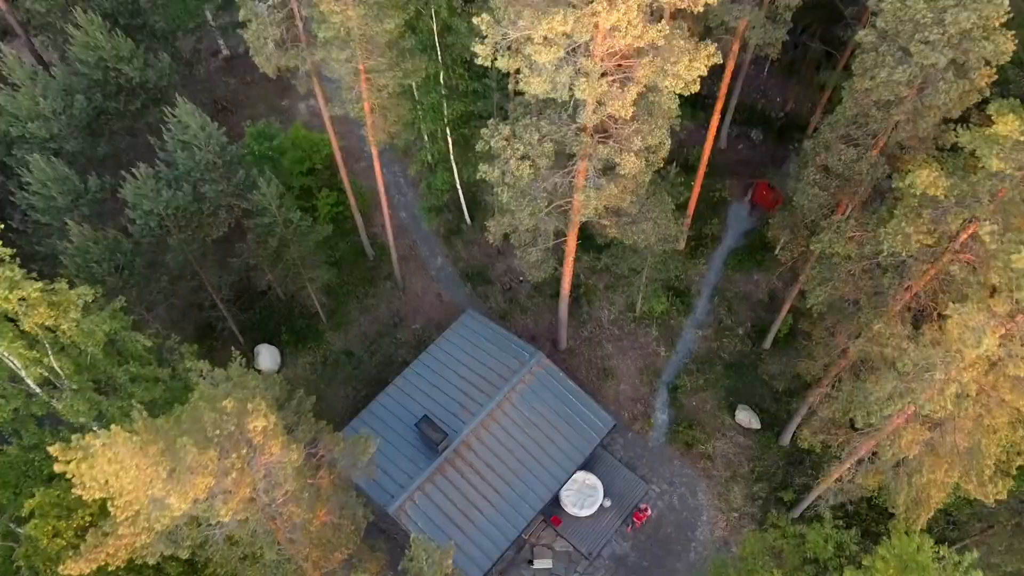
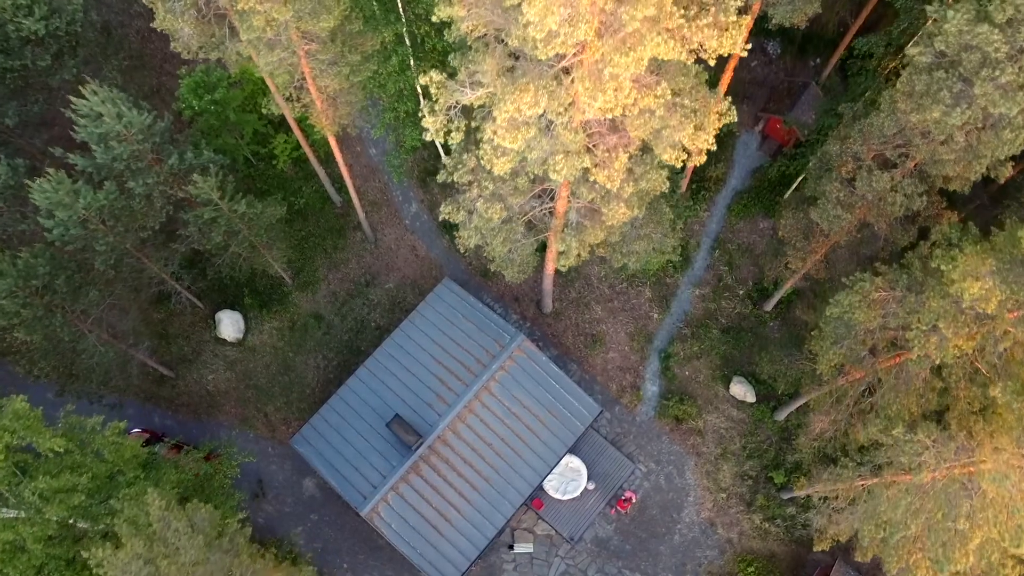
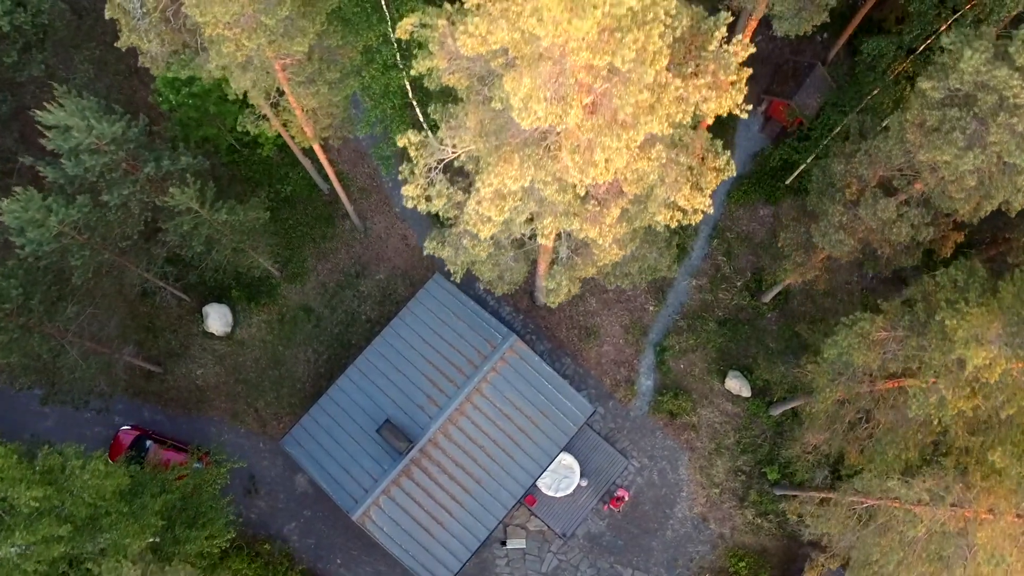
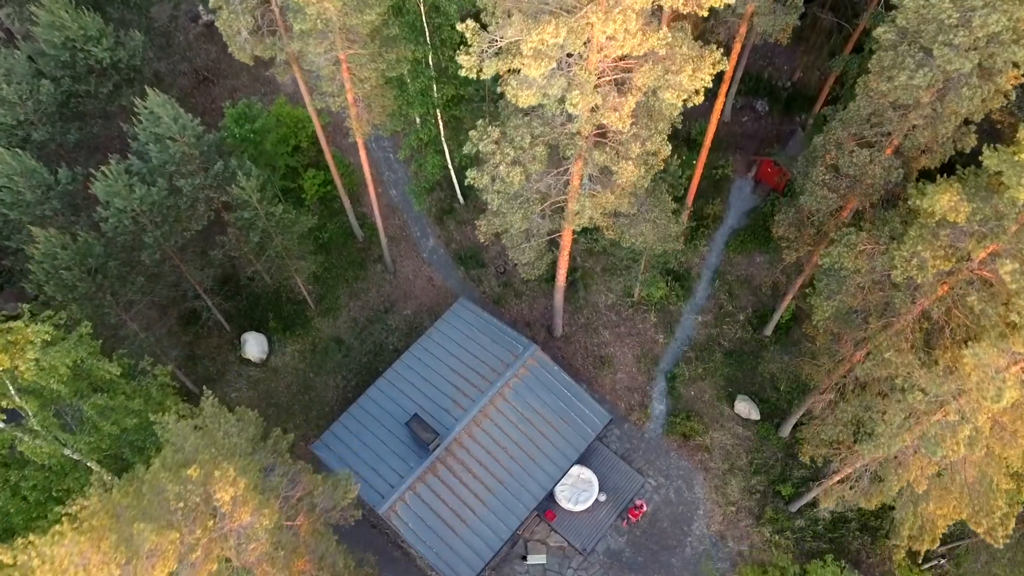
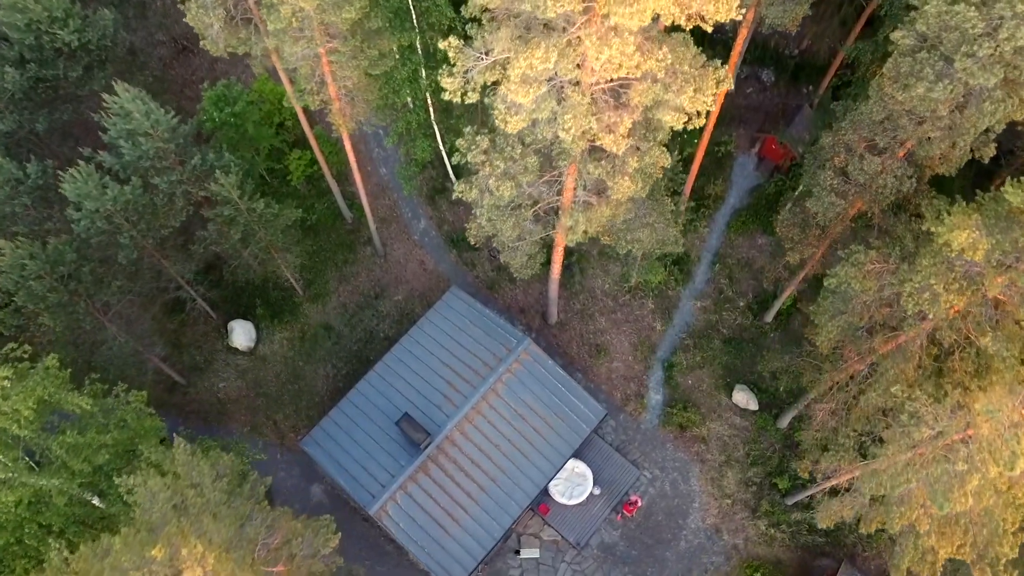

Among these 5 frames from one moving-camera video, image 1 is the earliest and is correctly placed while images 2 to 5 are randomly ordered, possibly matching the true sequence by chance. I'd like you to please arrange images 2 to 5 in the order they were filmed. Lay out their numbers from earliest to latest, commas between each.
4, 5, 2, 3
